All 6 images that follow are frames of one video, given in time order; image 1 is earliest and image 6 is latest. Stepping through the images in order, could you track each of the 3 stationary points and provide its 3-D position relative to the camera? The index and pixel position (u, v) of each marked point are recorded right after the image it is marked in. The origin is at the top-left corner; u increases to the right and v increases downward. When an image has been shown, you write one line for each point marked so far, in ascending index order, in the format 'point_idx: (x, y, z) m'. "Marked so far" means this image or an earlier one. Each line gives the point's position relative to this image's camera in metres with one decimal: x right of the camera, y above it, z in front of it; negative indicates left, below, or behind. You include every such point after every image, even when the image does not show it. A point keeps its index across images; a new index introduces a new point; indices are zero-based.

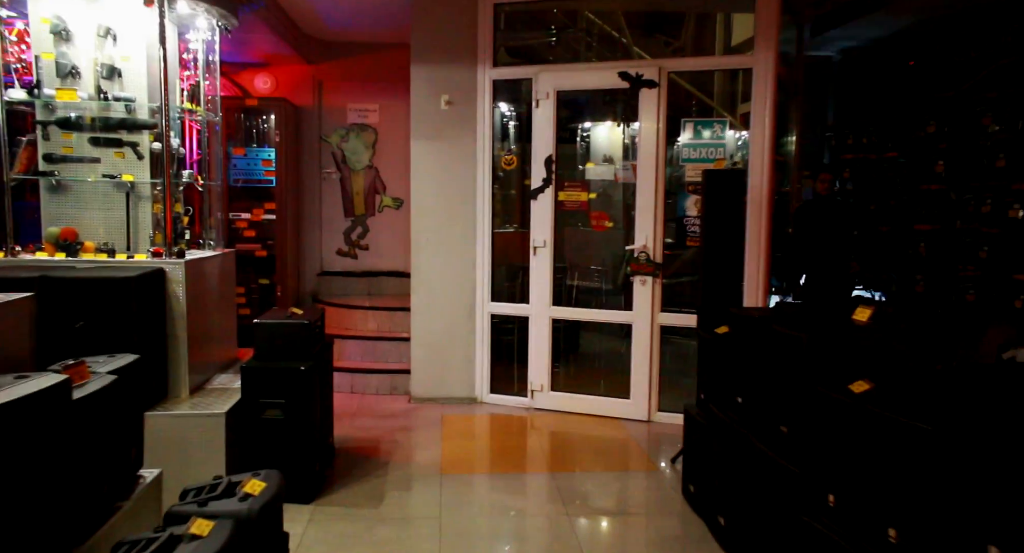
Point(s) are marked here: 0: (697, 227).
0: (+1.2, +0.3, +4.6) m
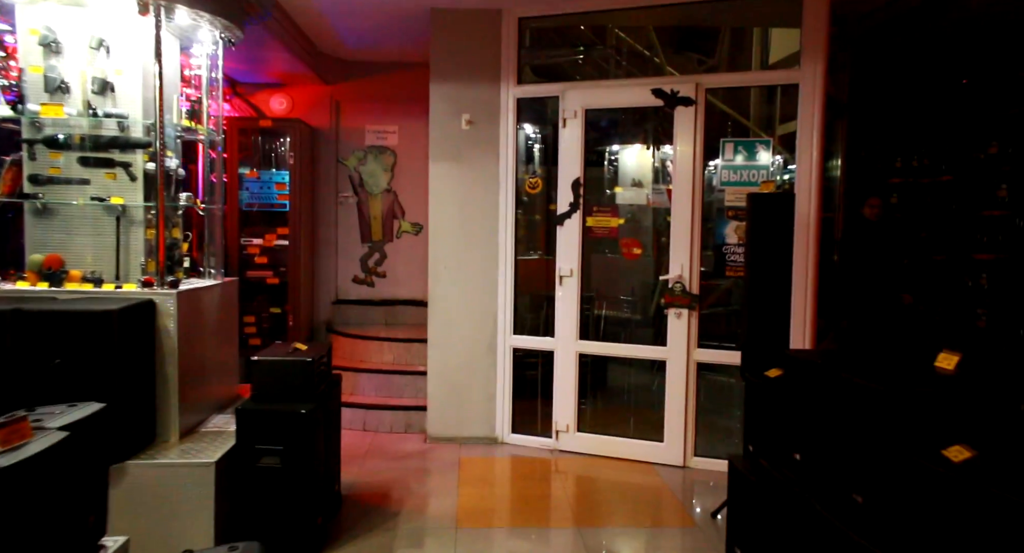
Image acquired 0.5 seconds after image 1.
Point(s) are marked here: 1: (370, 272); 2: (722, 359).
0: (+1.3, +0.1, +4.2) m
1: (-1.2, 0.0, +6.1) m
2: (+1.2, -0.5, +4.3) m
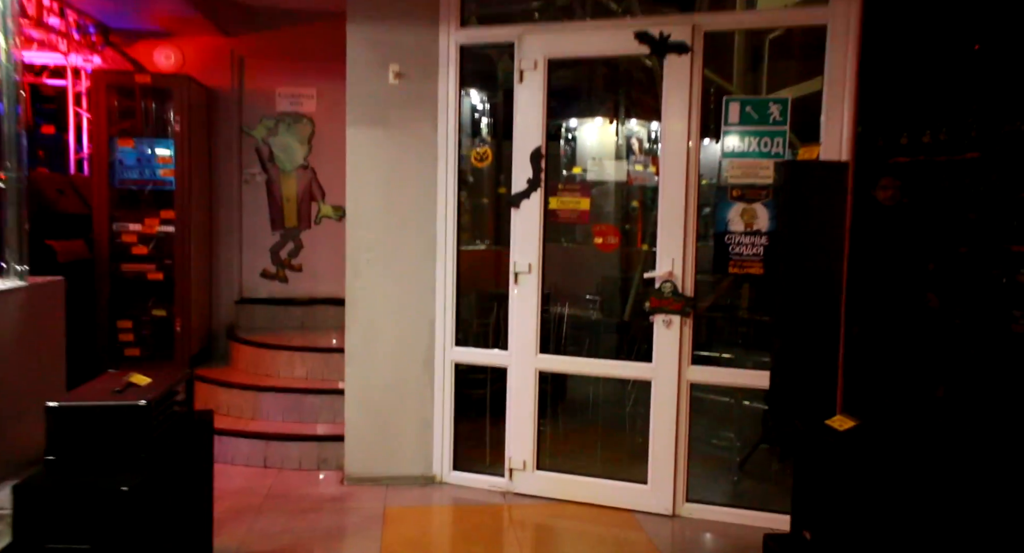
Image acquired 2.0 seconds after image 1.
0: (+1.0, +0.1, +3.3) m
1: (-1.6, +0.1, +5.1) m
2: (+0.9, -0.5, +3.4) m
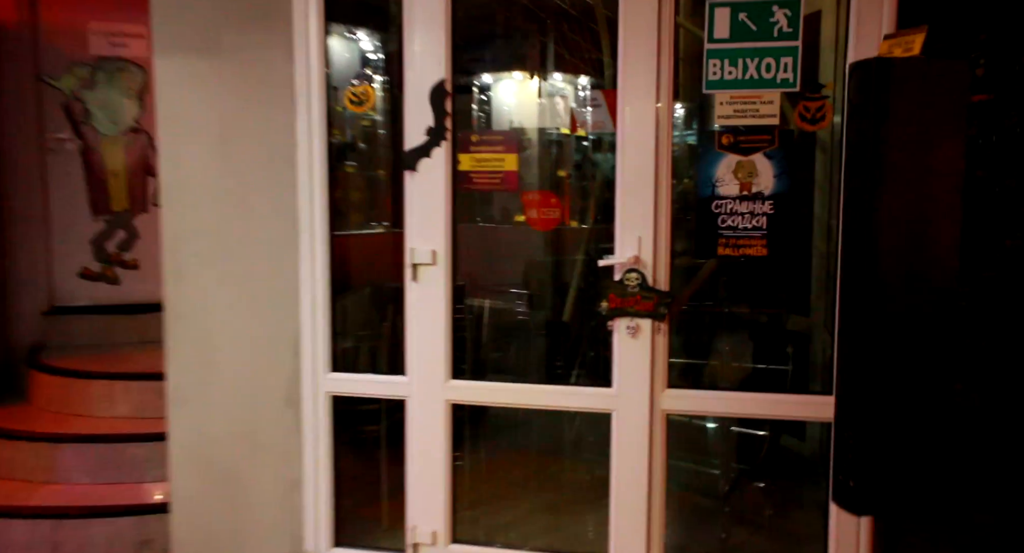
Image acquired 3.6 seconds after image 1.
0: (+0.7, +0.2, +2.4) m
1: (-2.1, +0.1, +3.8) m
2: (+0.6, -0.4, +2.4) m
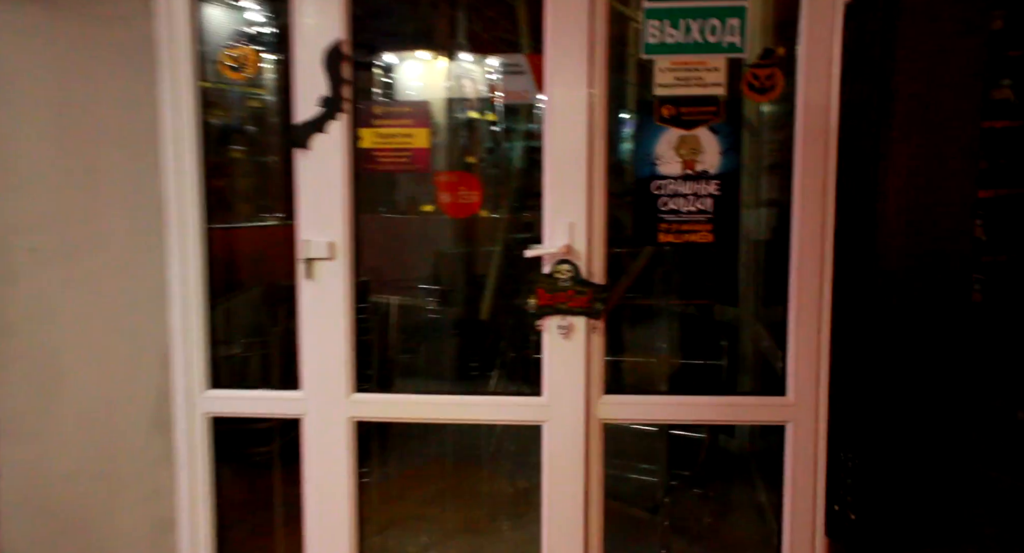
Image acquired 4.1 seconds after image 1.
0: (+0.5, +0.2, +2.1) m
1: (-2.5, +0.1, +3.2) m
2: (+0.4, -0.4, +2.2) m
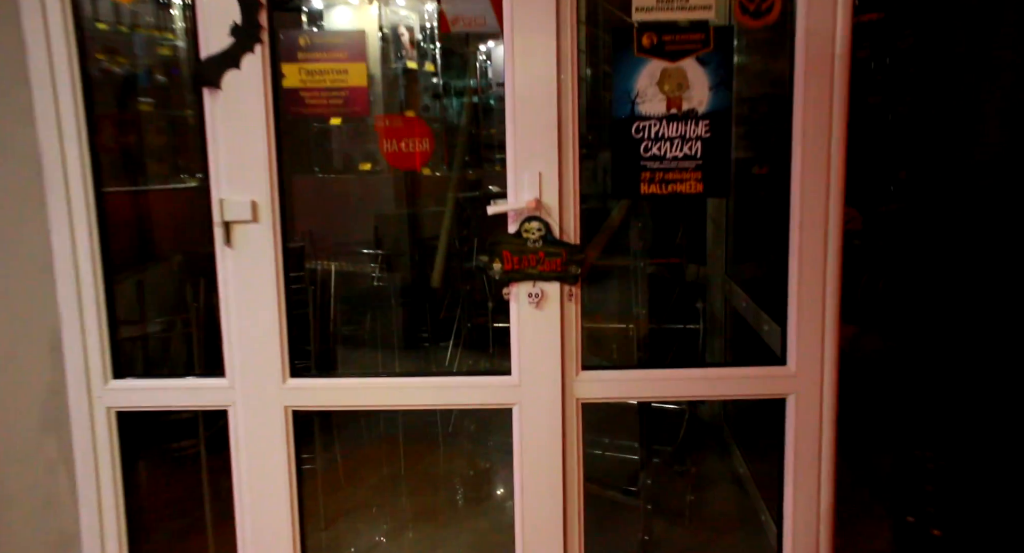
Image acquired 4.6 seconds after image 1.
0: (+0.4, +0.3, +1.9) m
1: (-2.7, +0.1, +2.7) m
2: (+0.3, -0.3, +1.9) m
